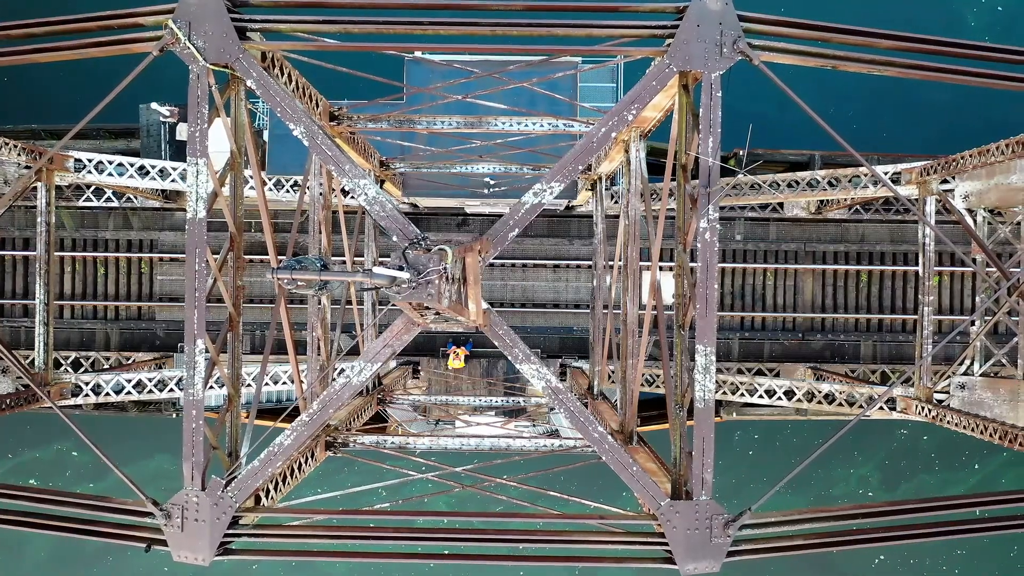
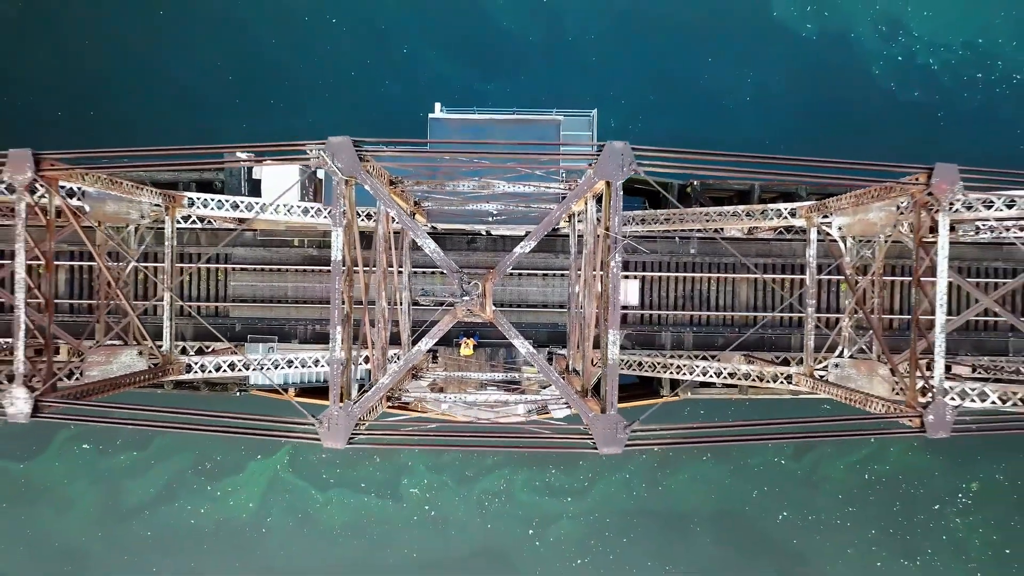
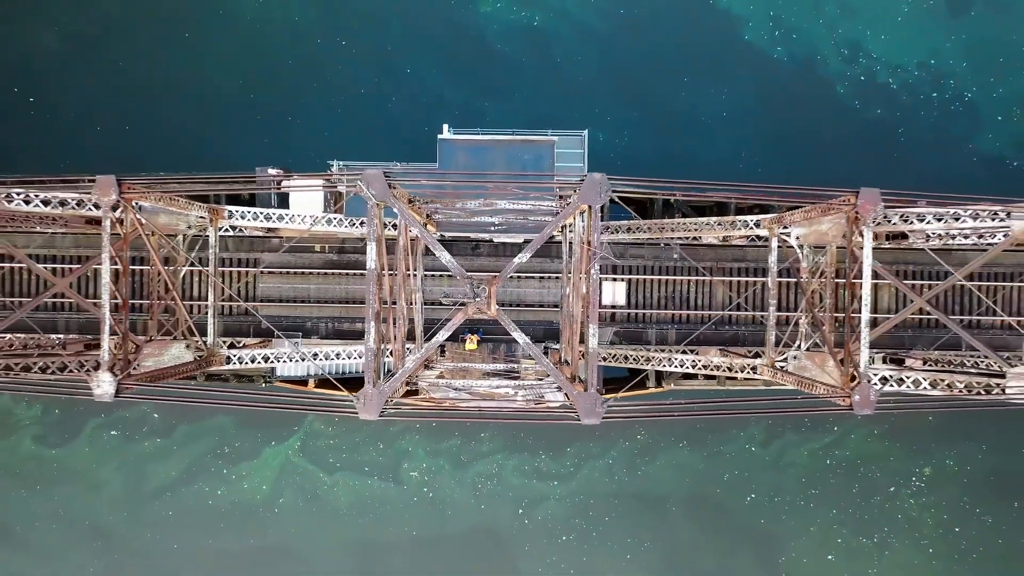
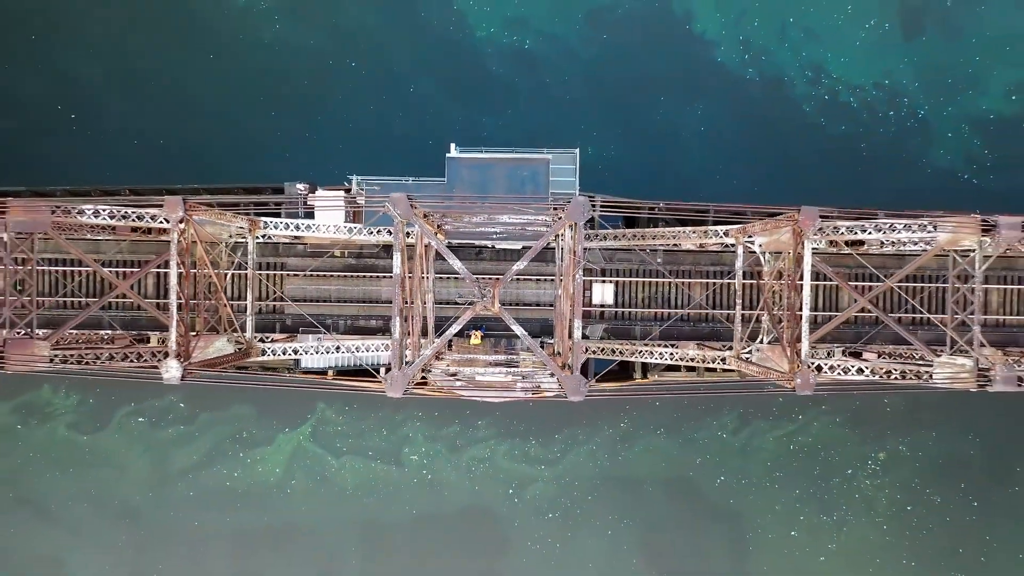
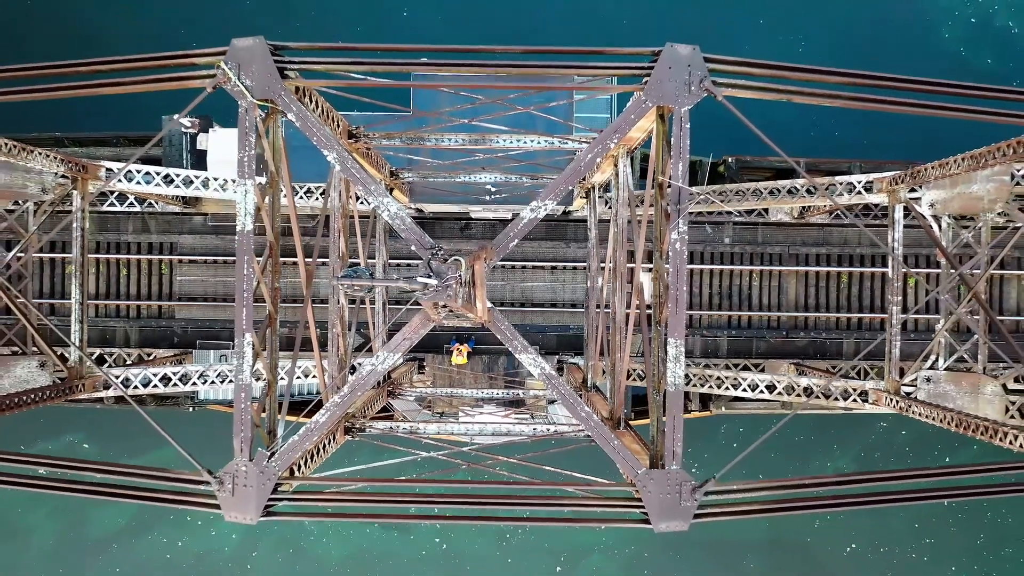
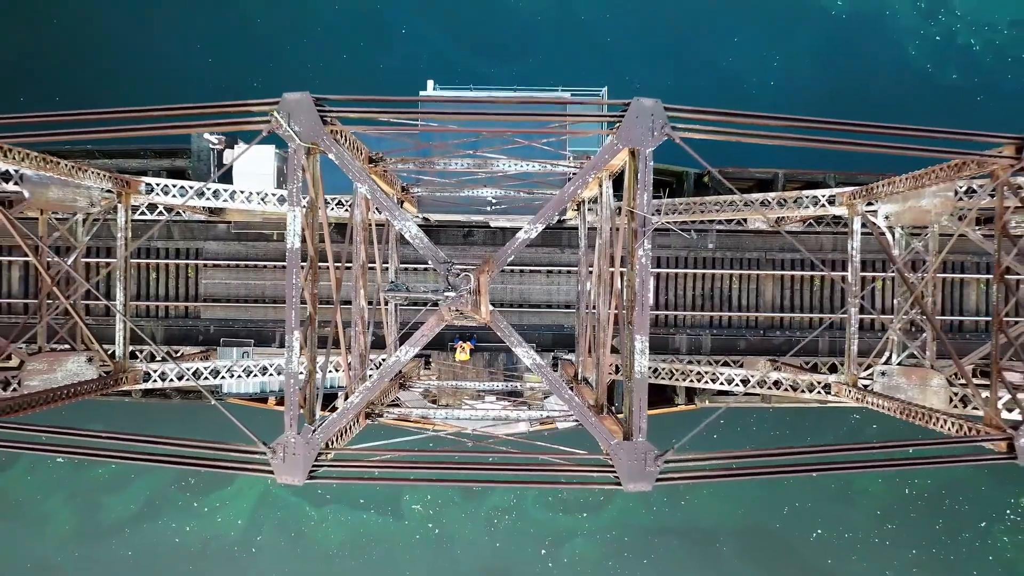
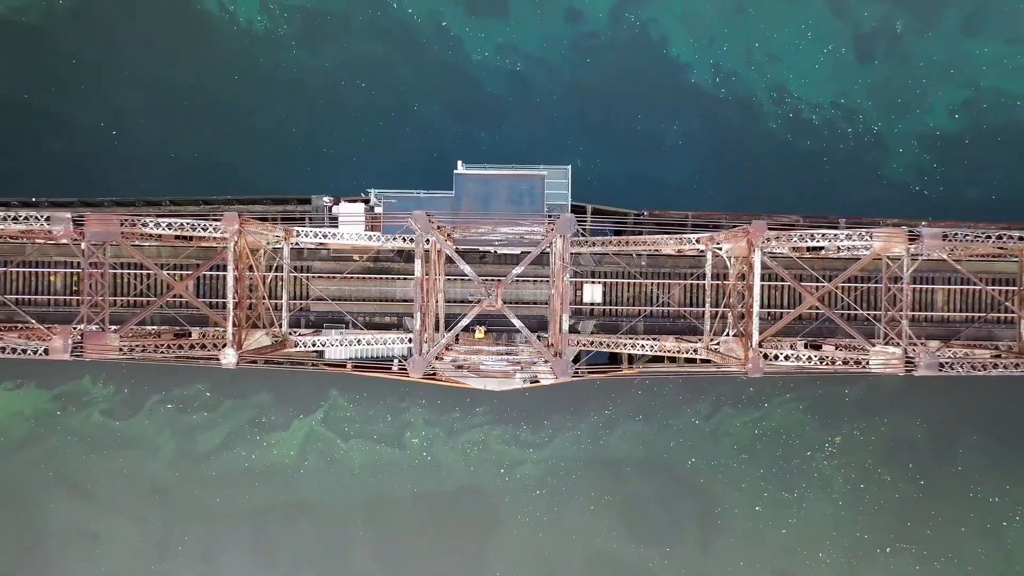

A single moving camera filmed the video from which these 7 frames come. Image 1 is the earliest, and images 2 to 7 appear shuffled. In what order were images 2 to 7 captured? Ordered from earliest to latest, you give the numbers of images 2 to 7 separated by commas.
5, 6, 2, 3, 4, 7
